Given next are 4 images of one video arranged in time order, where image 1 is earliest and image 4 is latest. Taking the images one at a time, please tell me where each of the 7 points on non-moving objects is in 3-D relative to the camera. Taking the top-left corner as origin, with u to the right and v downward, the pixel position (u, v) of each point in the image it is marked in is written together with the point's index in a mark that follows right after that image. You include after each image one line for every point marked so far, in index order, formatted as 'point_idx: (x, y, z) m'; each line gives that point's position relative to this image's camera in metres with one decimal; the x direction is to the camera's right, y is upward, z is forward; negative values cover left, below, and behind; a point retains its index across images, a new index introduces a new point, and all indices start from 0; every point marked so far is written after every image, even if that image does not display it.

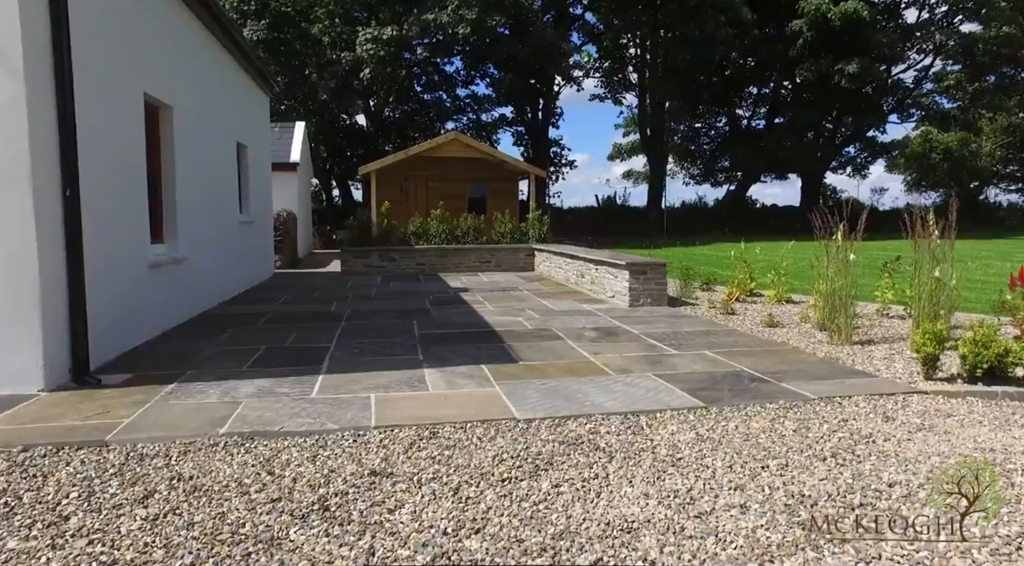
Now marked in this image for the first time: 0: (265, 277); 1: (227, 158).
0: (-4.4, +0.1, +11.5) m
1: (-4.0, +1.7, +9.1) m
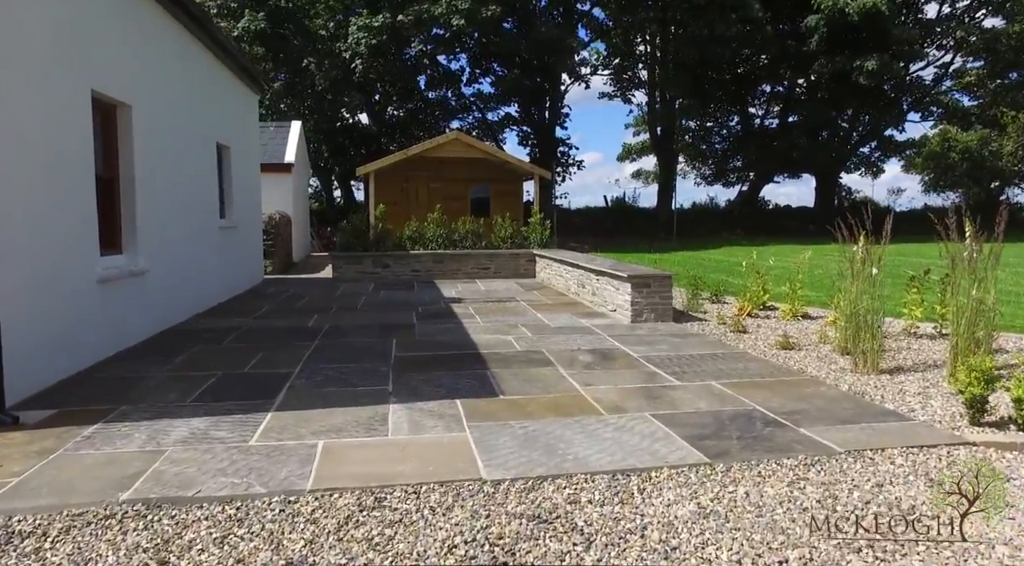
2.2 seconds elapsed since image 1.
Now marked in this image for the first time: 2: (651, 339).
0: (-4.4, 0.0, +11.0) m
1: (-4.0, +1.6, +8.6) m
2: (+1.3, -0.5, +6.2) m
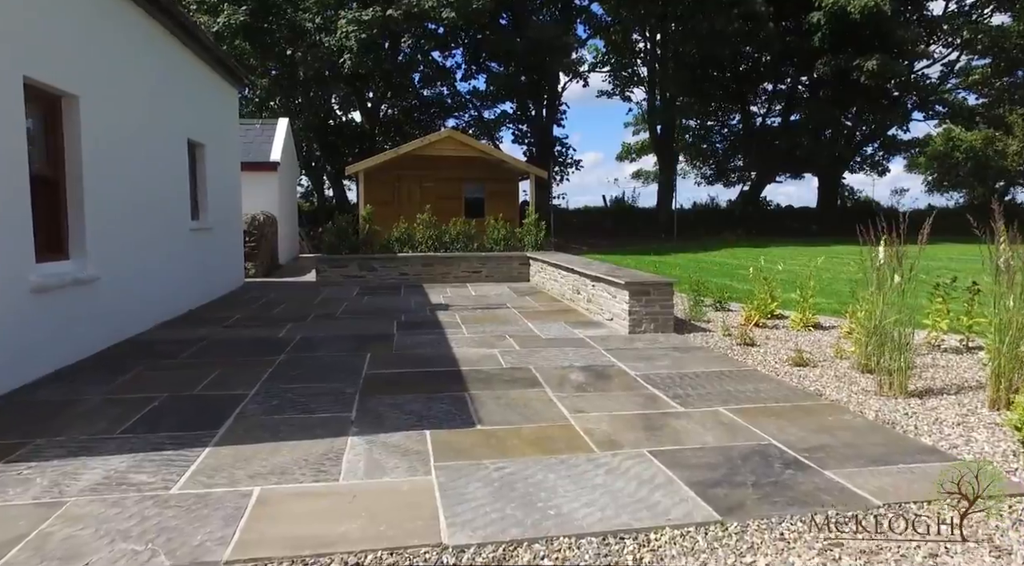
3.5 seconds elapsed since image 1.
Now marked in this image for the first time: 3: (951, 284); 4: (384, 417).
0: (-4.5, -0.1, +10.5) m
1: (-4.1, +1.5, +8.0) m
2: (+1.2, -0.6, +5.7) m
3: (+4.0, 0.0, +5.9) m
4: (-0.8, -0.8, +4.0) m
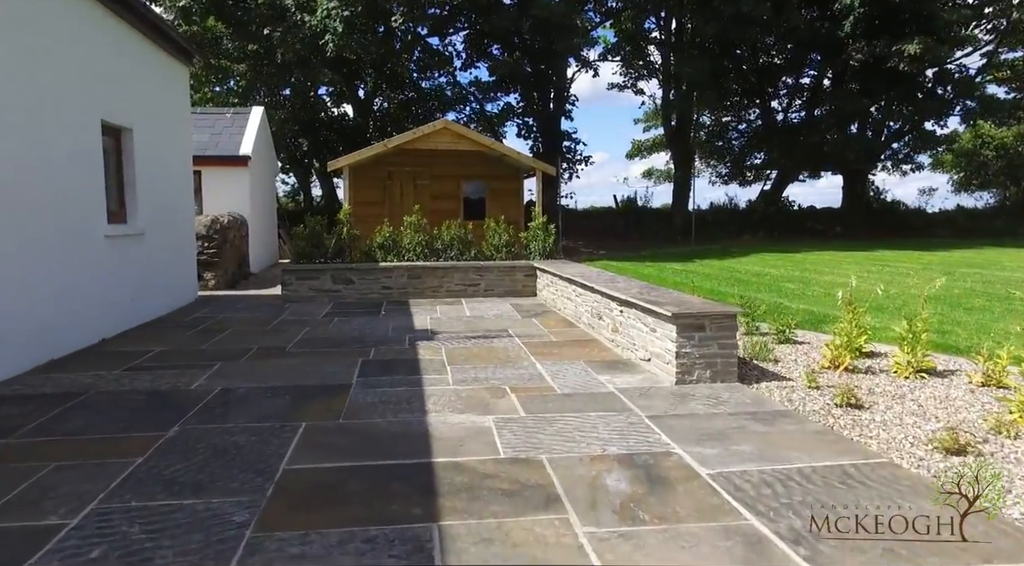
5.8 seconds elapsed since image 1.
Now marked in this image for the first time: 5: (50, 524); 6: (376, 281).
0: (-4.5, -0.3, +8.6) m
1: (-4.1, +1.3, +6.2) m
2: (+1.2, -0.8, +3.8) m
3: (+4.0, -0.2, +4.0) m
4: (-0.8, -1.0, +2.1) m
5: (-1.9, -1.0, +2.6) m
6: (-2.0, 0.0, +9.7) m
